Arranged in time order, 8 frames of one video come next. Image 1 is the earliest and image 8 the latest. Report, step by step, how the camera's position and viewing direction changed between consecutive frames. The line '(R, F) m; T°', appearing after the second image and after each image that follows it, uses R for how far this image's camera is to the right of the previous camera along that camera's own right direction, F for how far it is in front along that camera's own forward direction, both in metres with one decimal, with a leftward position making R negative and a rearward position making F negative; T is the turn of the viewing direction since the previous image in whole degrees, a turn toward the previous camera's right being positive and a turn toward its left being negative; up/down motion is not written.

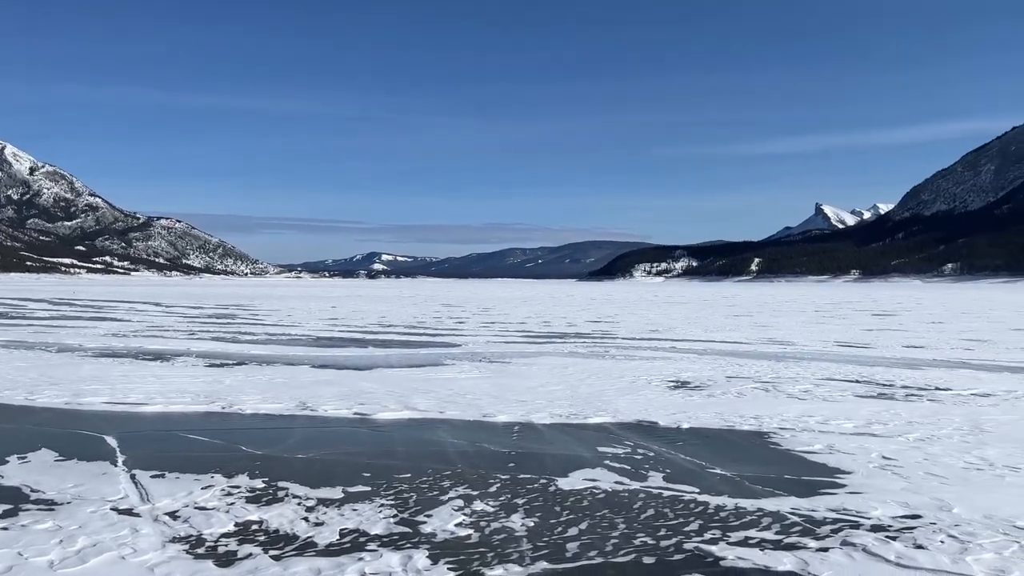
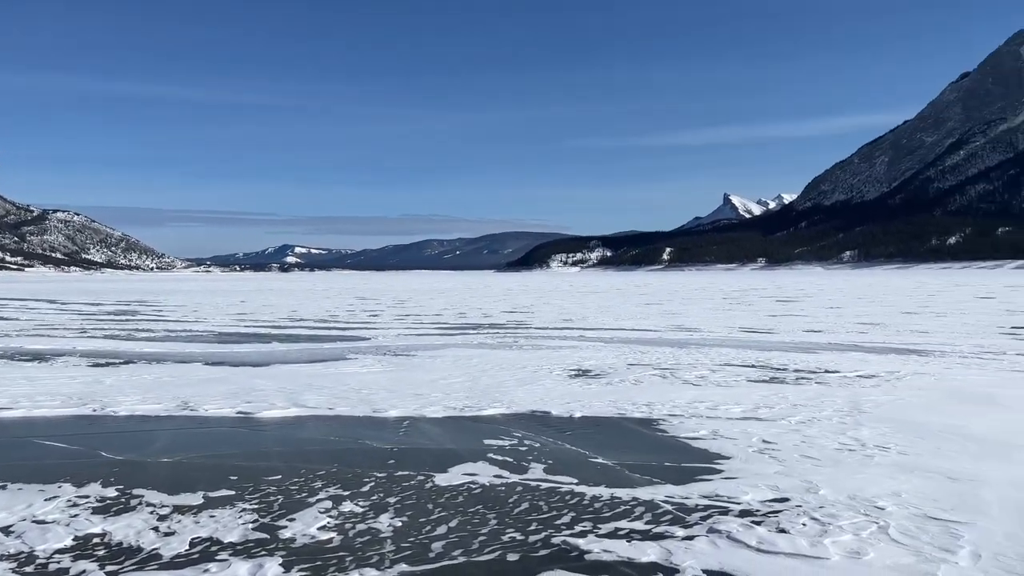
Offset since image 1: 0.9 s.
(+0.3, +0.2) m; +6°
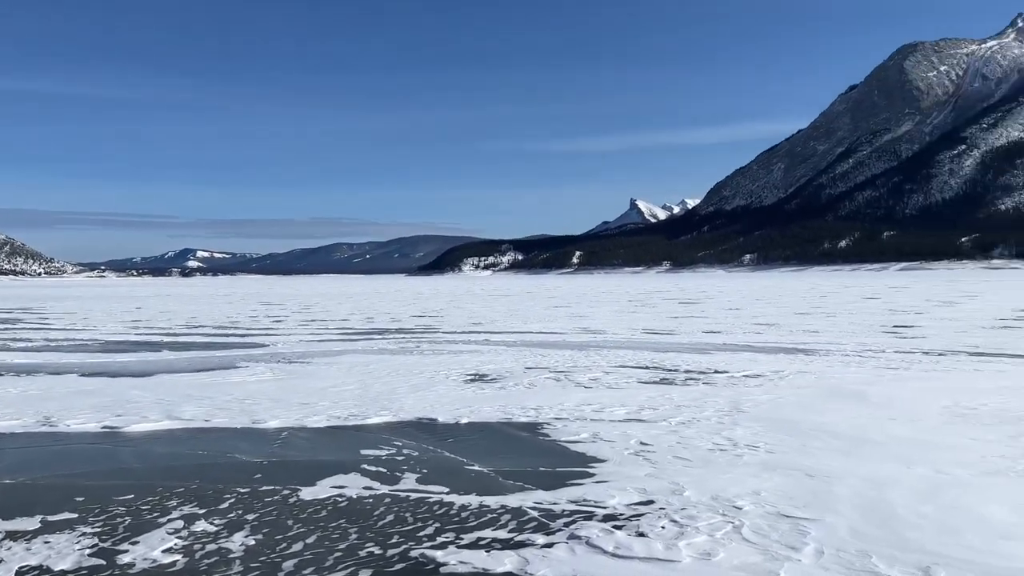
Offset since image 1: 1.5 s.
(+0.3, +0.1) m; +6°
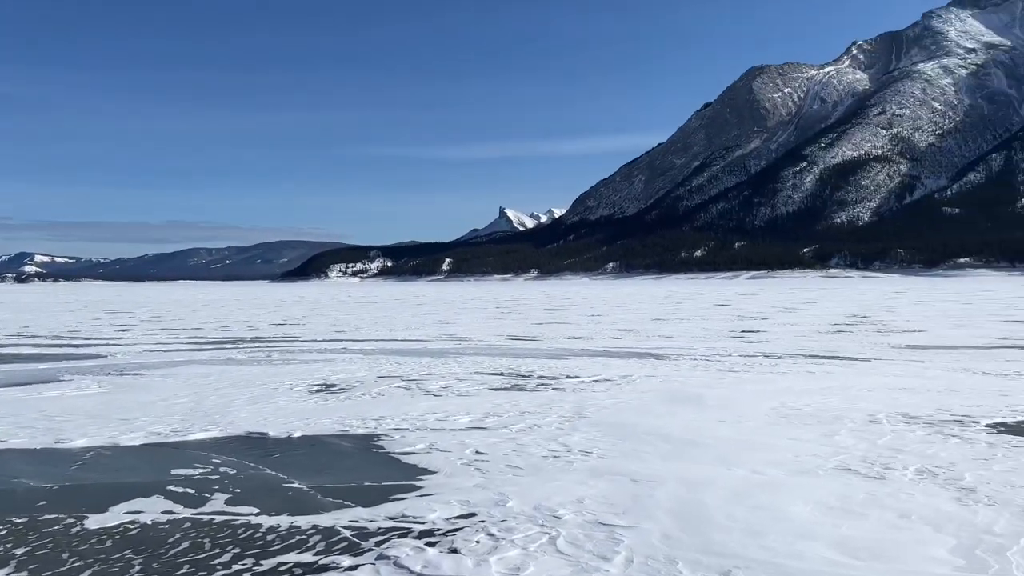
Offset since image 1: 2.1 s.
(+0.3, +0.2) m; +9°
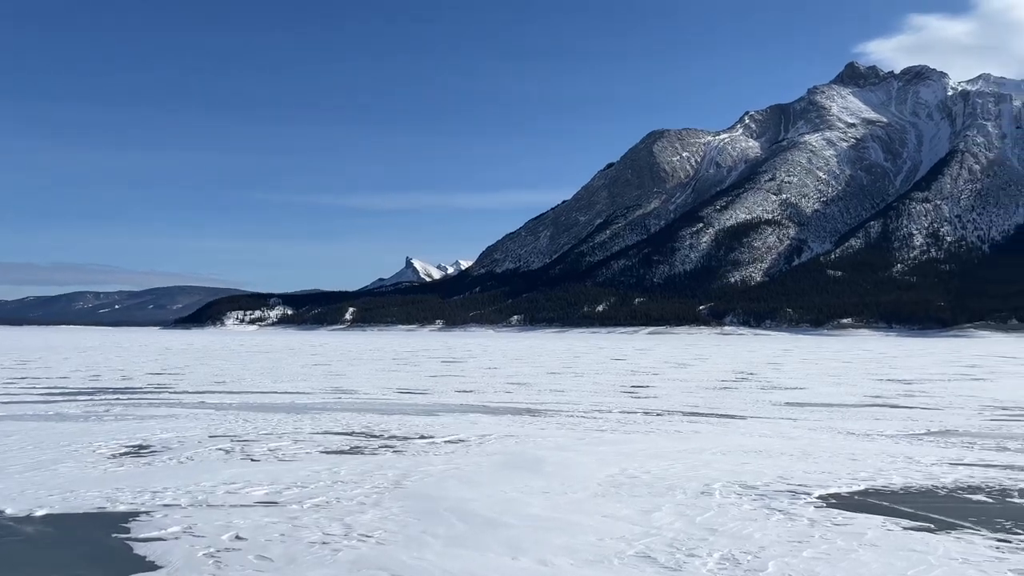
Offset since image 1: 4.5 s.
(+1.0, +0.8) m; +7°
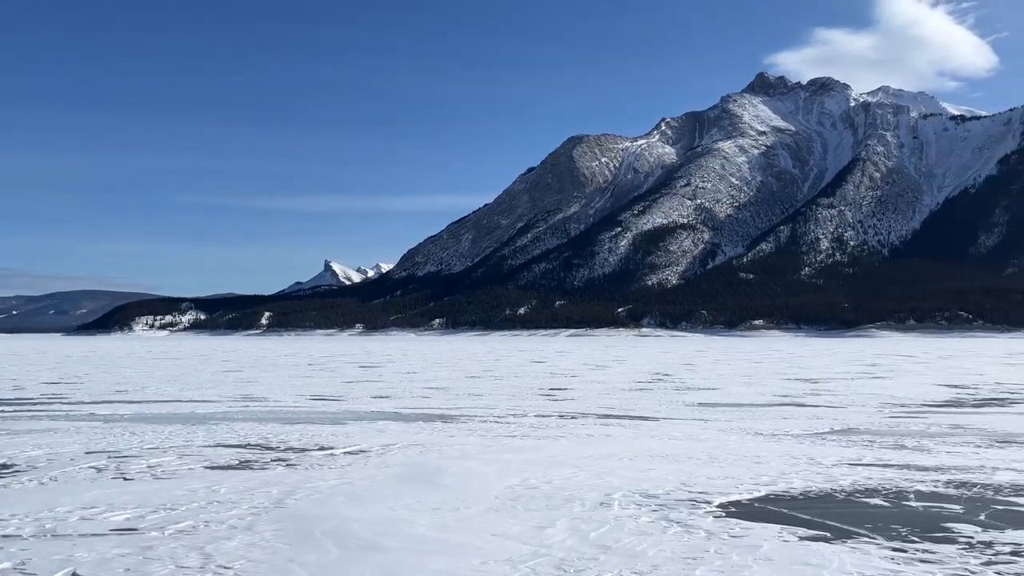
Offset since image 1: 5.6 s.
(+0.3, +0.5) m; +6°
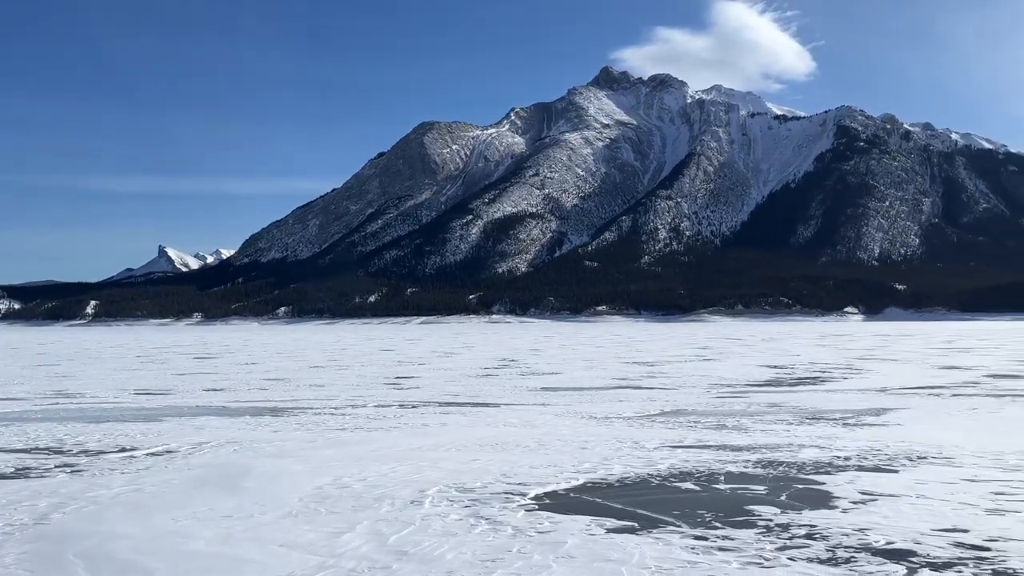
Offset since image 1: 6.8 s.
(+0.4, +0.5) m; +11°
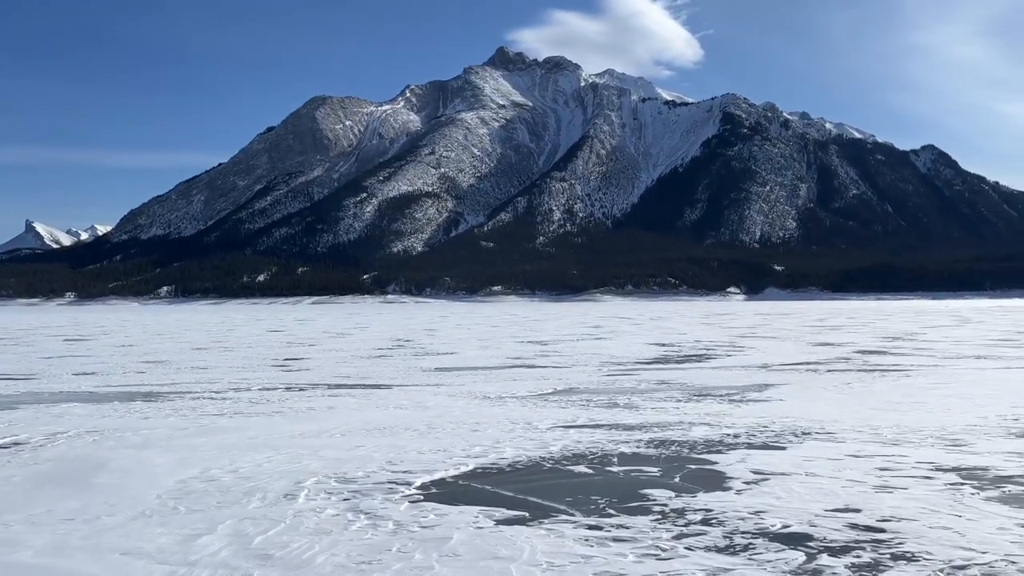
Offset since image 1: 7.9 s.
(+0.1, +0.5) m; +7°
